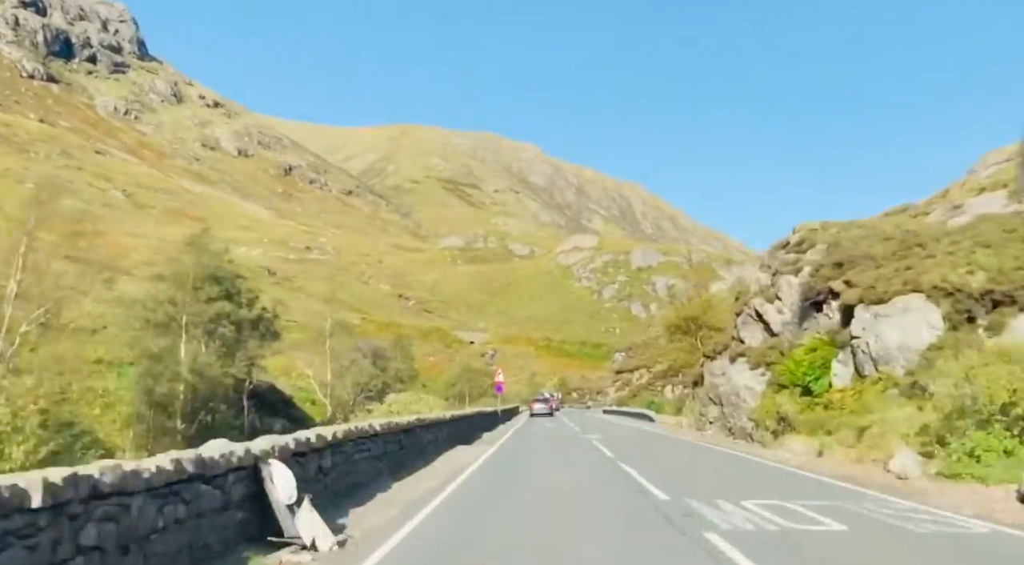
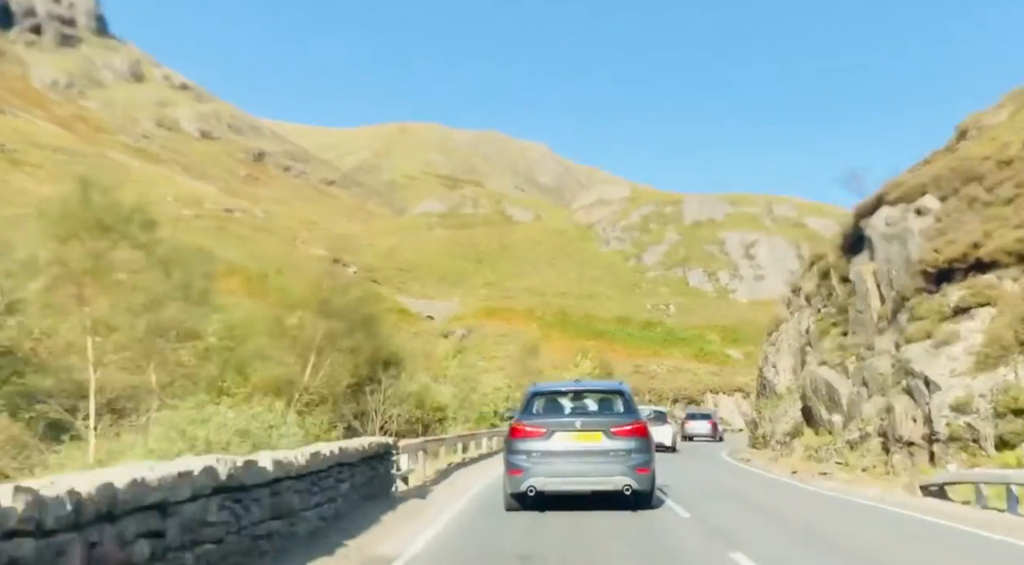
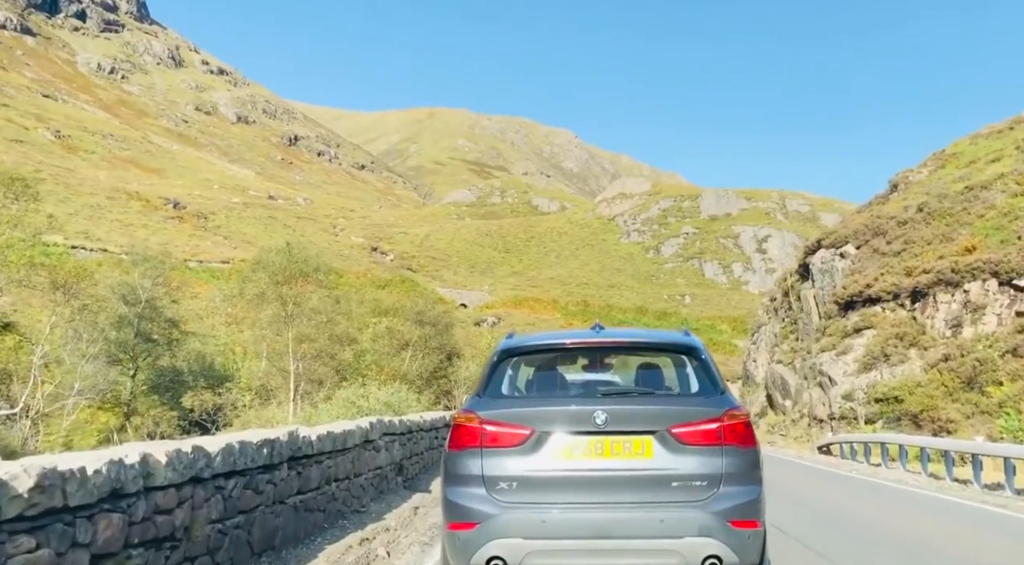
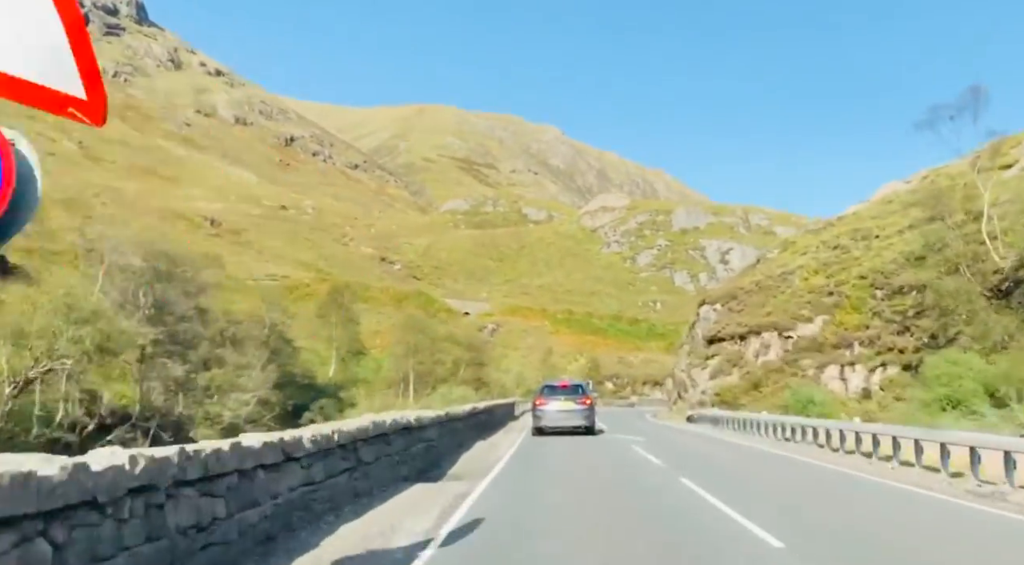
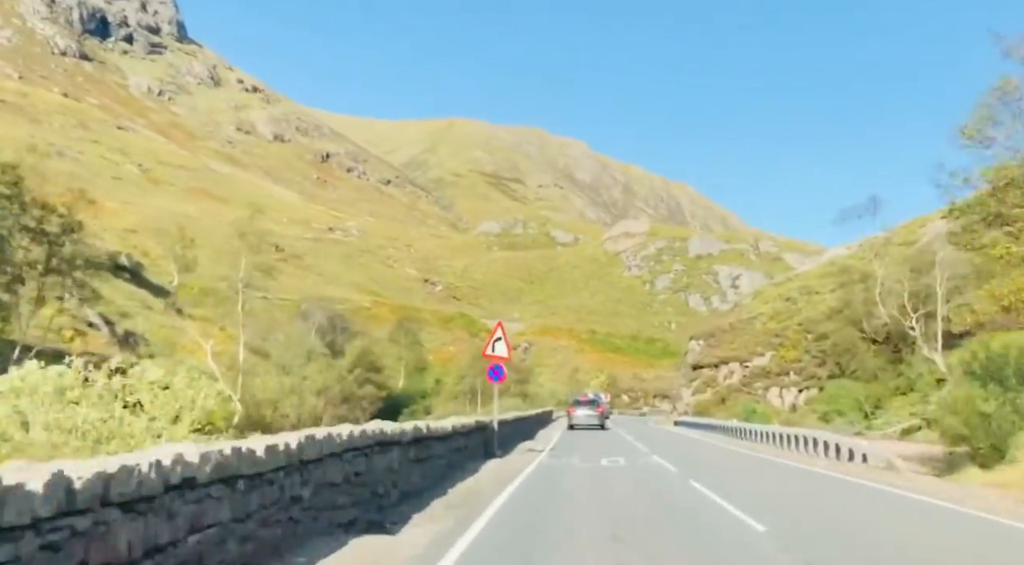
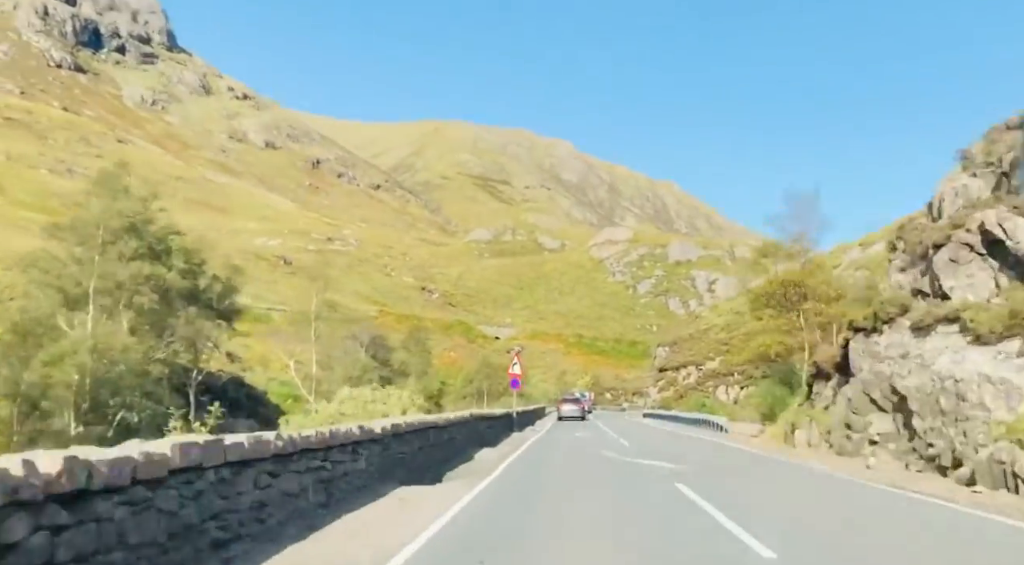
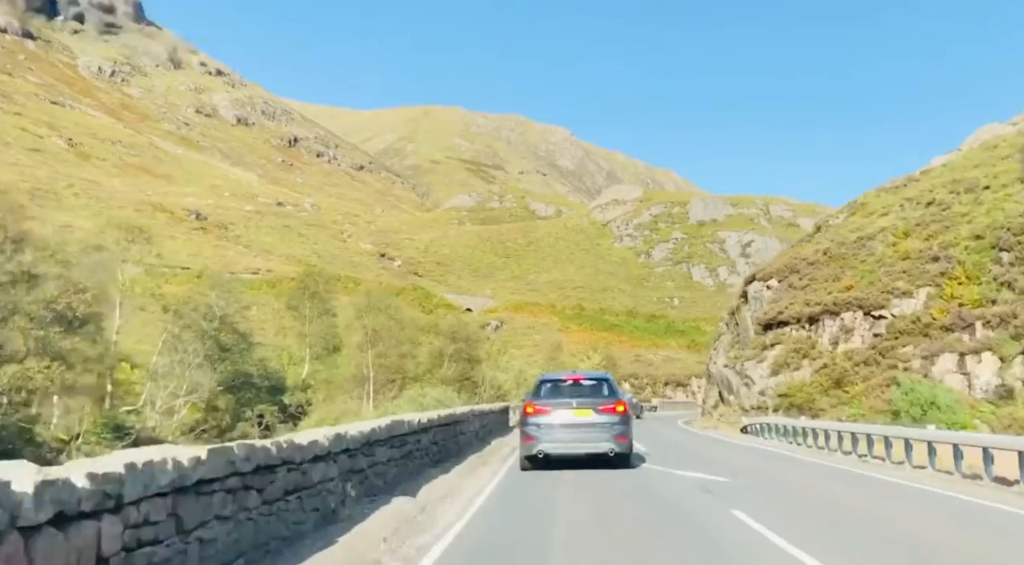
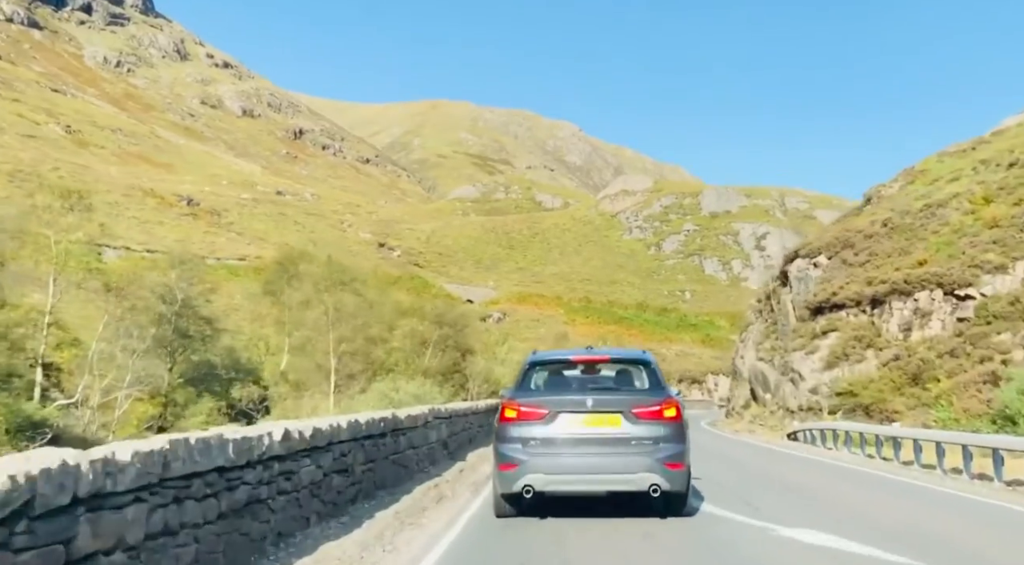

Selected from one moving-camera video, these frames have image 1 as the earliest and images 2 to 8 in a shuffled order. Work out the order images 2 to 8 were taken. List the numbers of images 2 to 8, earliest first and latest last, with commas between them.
6, 5, 4, 7, 8, 3, 2
